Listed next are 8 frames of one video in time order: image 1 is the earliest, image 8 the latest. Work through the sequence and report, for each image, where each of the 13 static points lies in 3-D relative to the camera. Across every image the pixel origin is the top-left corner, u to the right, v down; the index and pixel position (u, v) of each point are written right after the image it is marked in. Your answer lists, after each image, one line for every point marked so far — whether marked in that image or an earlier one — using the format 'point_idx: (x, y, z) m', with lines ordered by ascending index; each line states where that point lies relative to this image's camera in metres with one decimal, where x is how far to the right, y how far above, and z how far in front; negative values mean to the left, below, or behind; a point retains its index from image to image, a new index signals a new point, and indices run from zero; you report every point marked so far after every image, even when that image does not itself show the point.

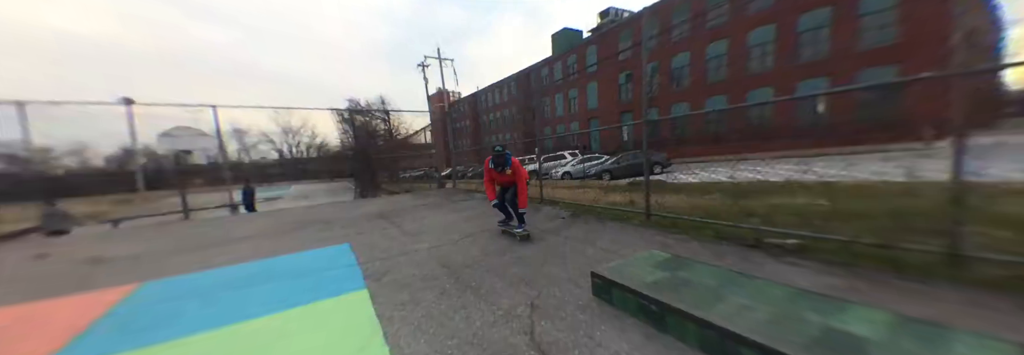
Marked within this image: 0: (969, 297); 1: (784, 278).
0: (+4.2, -1.0, +2.4) m
1: (+2.9, -1.0, +2.9) m
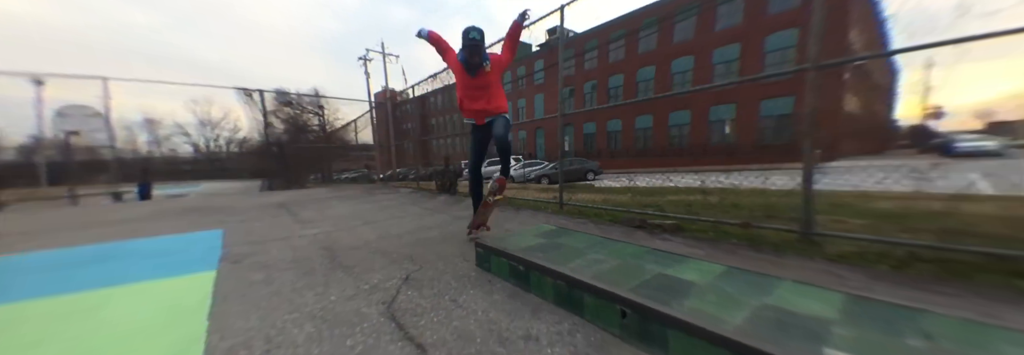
0: (+2.8, -0.8, +2.6) m
1: (+1.6, -0.8, +3.0) m
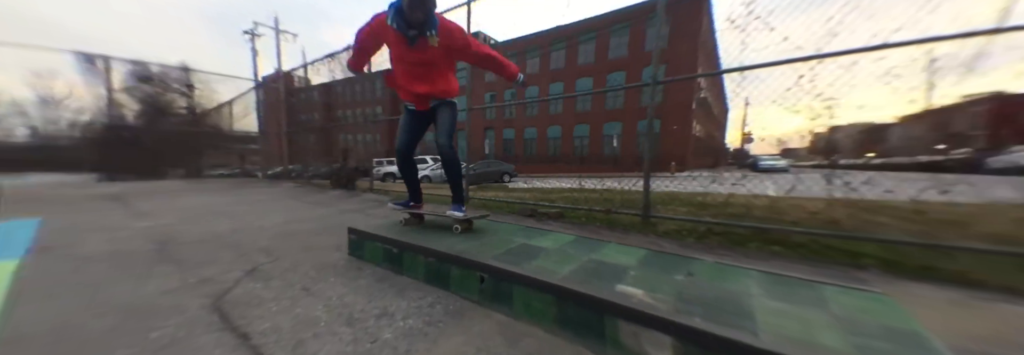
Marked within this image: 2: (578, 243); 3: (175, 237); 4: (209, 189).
0: (+1.6, -0.7, +3.2) m
1: (+0.3, -0.7, +3.3) m
2: (+0.5, -0.5, +2.2) m
3: (-3.7, -0.7, +3.1) m
4: (-6.9, -0.3, +6.3) m
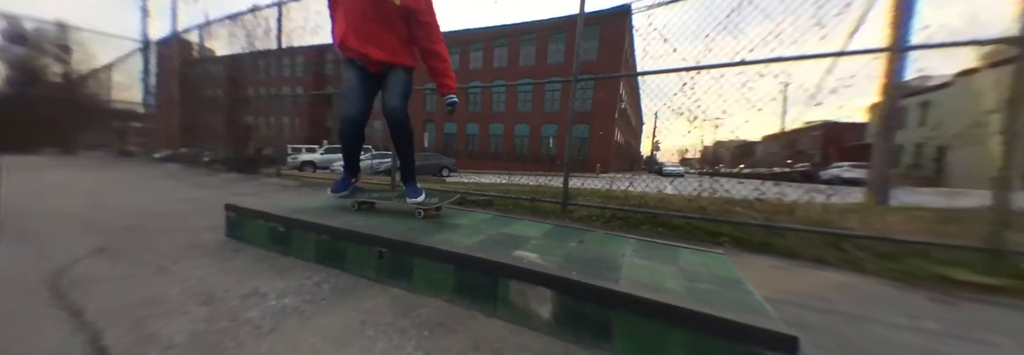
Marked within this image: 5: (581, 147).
0: (+0.7, -0.6, +3.4) m
1: (-0.6, -0.5, +3.2) m
2: (-0.2, -0.3, +2.2) m
3: (-4.5, -0.3, +2.1) m
4: (-8.3, +0.3, +4.6) m
5: (+0.9, +0.3, +3.5) m
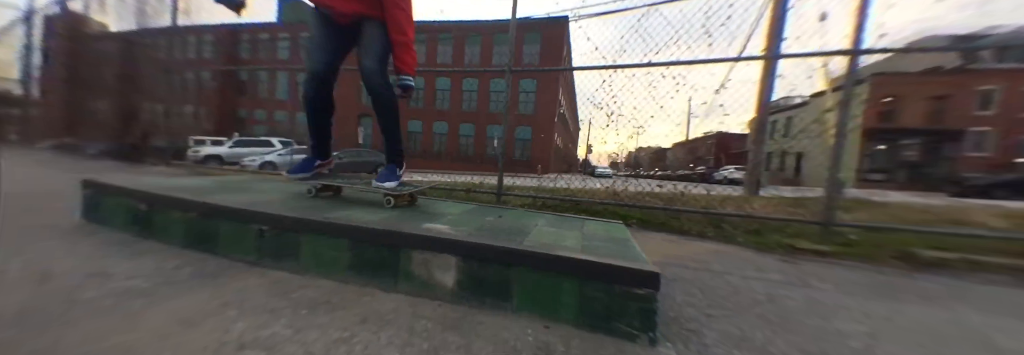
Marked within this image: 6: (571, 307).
0: (-0.2, -0.4, +3.4) m
1: (-1.4, -0.3, +3.0) m
2: (-0.8, -0.2, +2.1) m
3: (-5.0, 0.0, +1.1) m
4: (-9.2, +0.7, +2.8) m
5: (+0.1, +0.5, +3.5) m
6: (+0.2, -0.4, +0.9) m
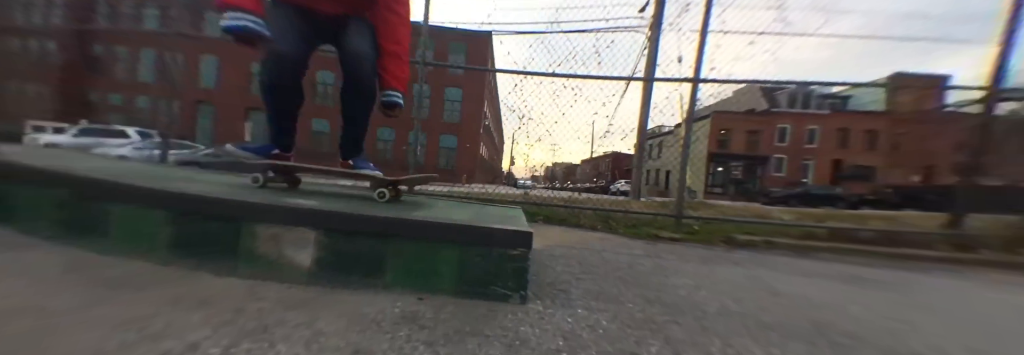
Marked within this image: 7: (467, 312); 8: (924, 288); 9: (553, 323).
0: (-1.2, -0.4, +3.2) m
1: (-2.3, -0.2, +2.4) m
2: (-1.4, -0.1, +1.8) m
3: (-5.2, +0.3, -0.3) m
4: (-9.7, +1.1, +0.2) m
5: (-1.0, +0.5, +3.4) m
6: (-0.2, -0.3, +0.9) m
7: (-0.1, -0.4, +0.8) m
8: (+2.4, -0.6, +1.6) m
9: (+0.1, -0.4, +0.7) m
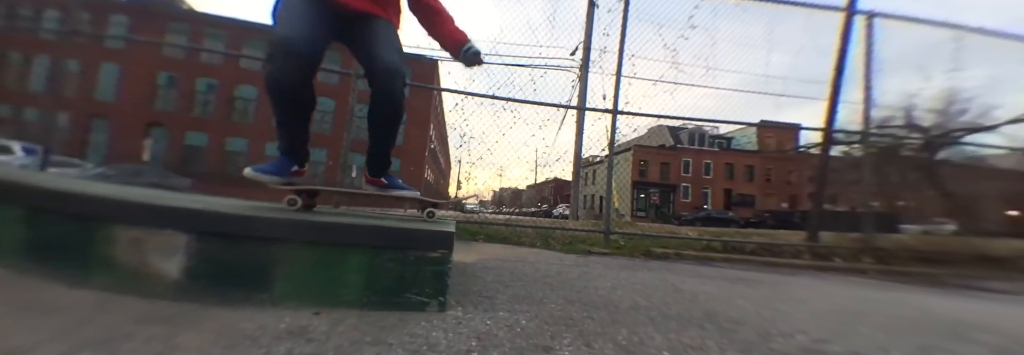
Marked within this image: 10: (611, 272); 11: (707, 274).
0: (-1.9, -0.6, +2.8) m
1: (-2.8, -0.3, +1.9) m
2: (-1.8, -0.1, +1.5) m
3: (-5.1, +0.5, -1.2) m
4: (-9.6, +1.4, -1.5) m
5: (-1.7, +0.3, +3.2) m
6: (-0.4, -0.3, +0.8) m
7: (-0.3, -0.4, +0.7) m
8: (+2.0, -0.8, +2.0) m
9: (-0.1, -0.4, +0.7) m
10: (+0.6, -0.5, +1.6) m
11: (+1.3, -0.6, +1.9) m
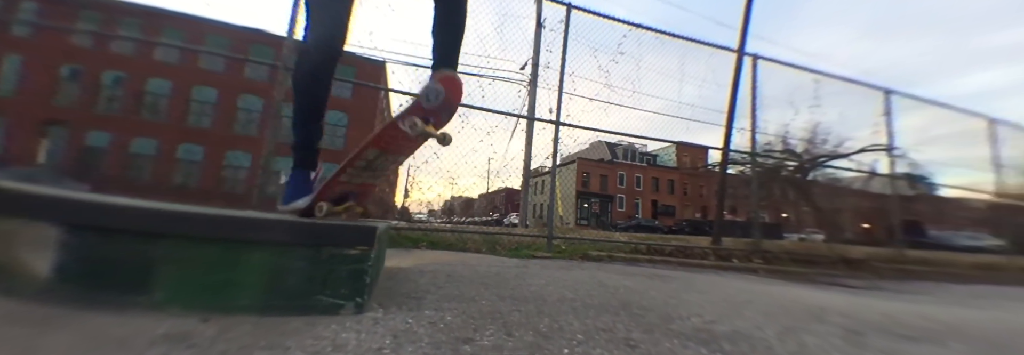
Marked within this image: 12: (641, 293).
0: (-2.4, -0.6, +2.5) m
1: (-3.1, -0.2, +1.4) m
2: (-2.1, -0.1, +1.1) m
3: (-4.9, +0.8, -2.1) m
4: (-9.2, +1.7, -3.1) m
5: (-2.3, +0.3, +2.9) m
6: (-0.6, -0.3, +0.7) m
7: (-0.5, -0.3, +0.6) m
8: (+1.5, -0.8, +2.3) m
9: (-0.3, -0.3, +0.7) m
10: (+0.2, -0.6, +1.6) m
11: (+0.9, -0.7, +2.1) m
12: (+0.6, -0.5, +1.3) m
